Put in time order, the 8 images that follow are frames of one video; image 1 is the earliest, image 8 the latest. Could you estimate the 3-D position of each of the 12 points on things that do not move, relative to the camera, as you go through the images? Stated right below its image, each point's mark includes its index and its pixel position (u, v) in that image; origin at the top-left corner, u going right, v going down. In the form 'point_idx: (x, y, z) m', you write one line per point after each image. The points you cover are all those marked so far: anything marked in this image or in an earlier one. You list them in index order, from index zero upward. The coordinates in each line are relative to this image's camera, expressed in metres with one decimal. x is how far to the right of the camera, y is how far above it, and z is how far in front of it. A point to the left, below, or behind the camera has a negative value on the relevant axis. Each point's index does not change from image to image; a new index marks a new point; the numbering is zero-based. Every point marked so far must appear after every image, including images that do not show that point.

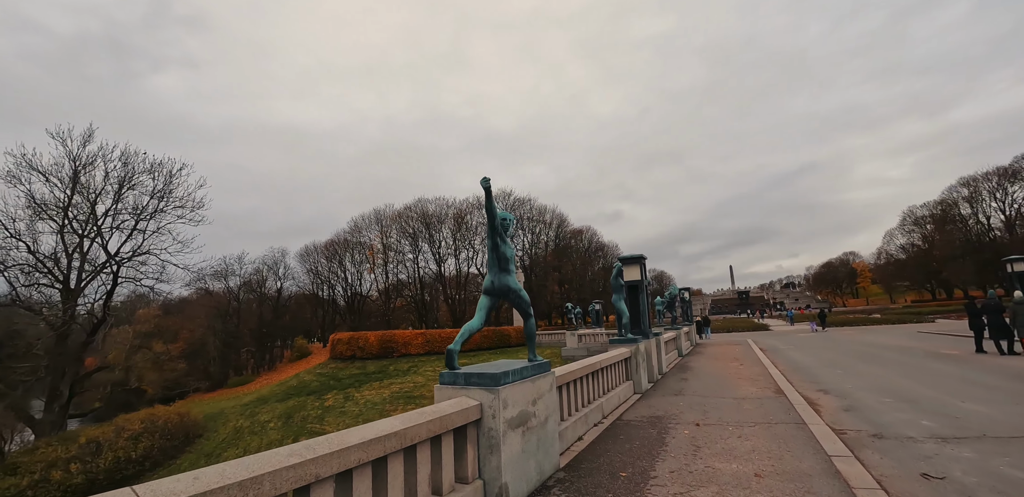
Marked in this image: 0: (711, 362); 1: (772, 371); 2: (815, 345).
0: (+5.0, -2.8, +11.3) m
1: (+5.2, -2.4, +9.0) m
2: (+10.3, -3.3, +15.4) m
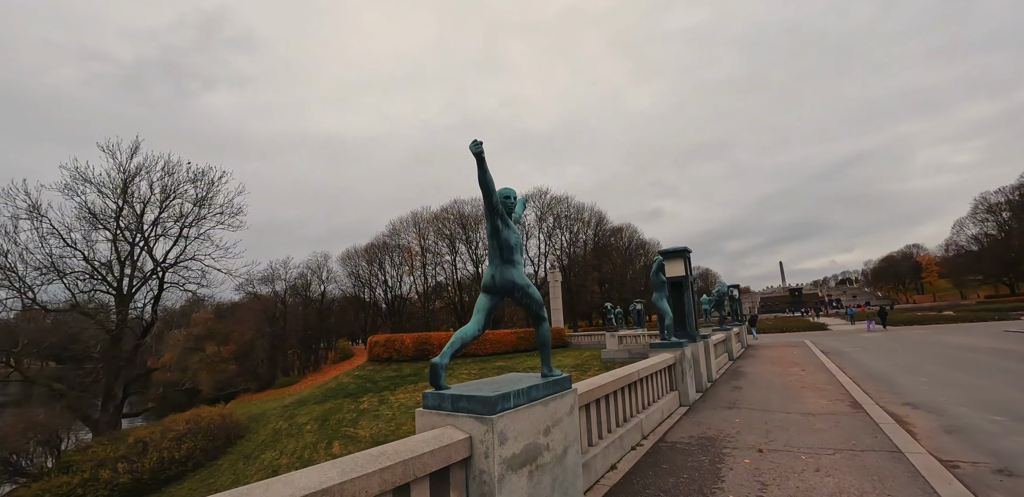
0: (+5.7, -2.6, +10.1) m
1: (+5.7, -2.2, +7.8) m
2: (+11.3, -3.0, +13.7) m
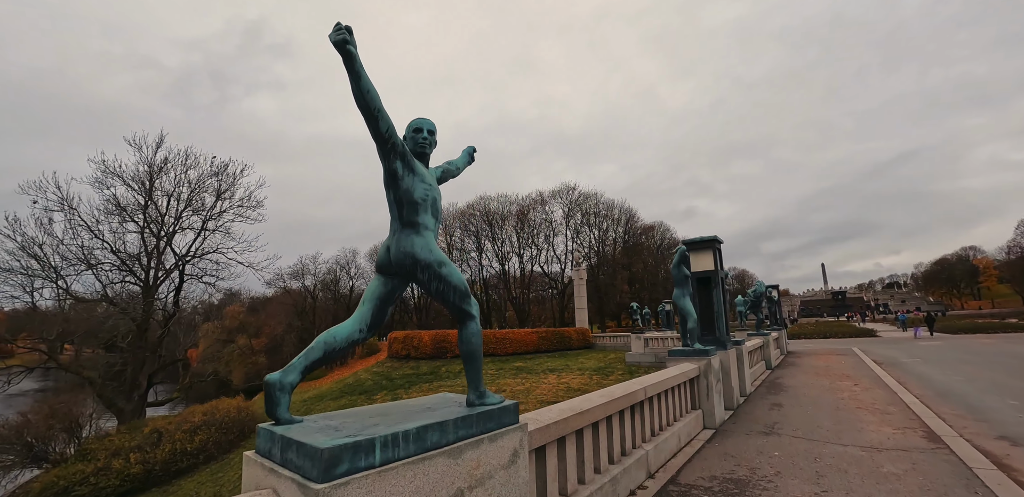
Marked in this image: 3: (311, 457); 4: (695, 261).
0: (+5.7, -2.5, +8.7) m
1: (+5.6, -2.1, +6.4) m
2: (+11.6, -2.9, +12.0) m
3: (-0.6, -0.6, +1.3) m
4: (+2.7, -0.2, +6.8) m
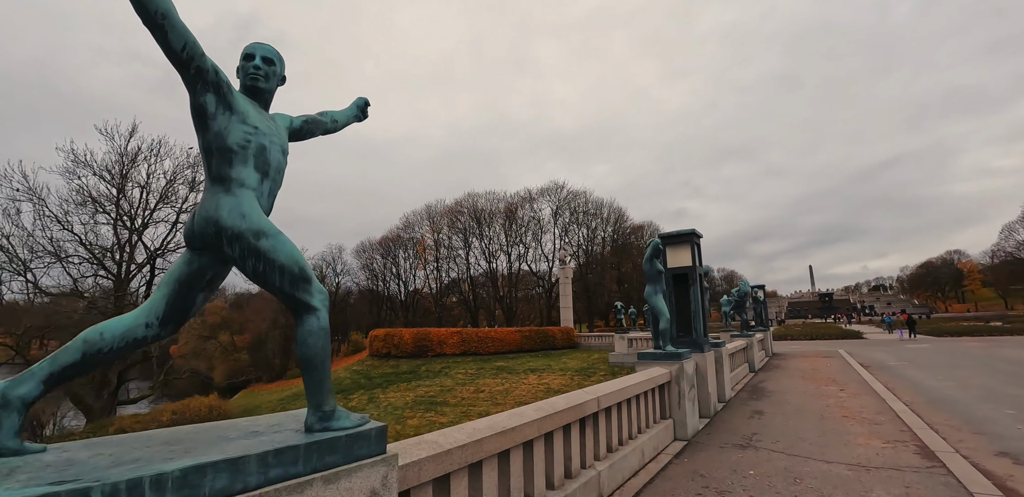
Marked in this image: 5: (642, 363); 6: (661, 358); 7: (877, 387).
0: (+5.2, -2.5, +8.2) m
1: (+5.1, -2.1, +5.9) m
2: (+11.0, -2.9, +11.6) m
3: (-1.0, -0.5, +0.8) m
4: (+2.2, -0.1, +6.3) m
5: (+1.4, -1.3, +5.0) m
6: (+1.6, -1.2, +4.9) m
7: (+5.9, -2.3, +7.3) m
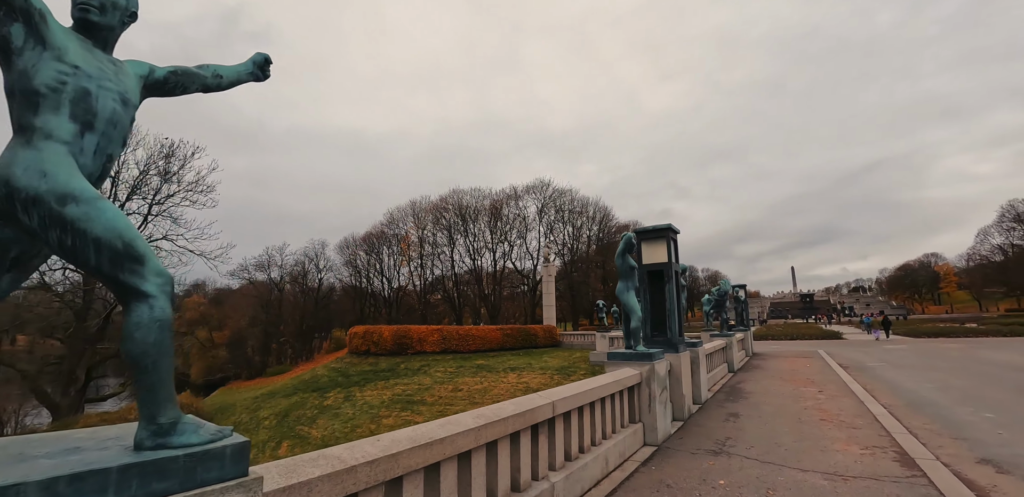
0: (+4.7, -2.4, +8.0) m
1: (+4.6, -2.0, +5.7) m
2: (+10.3, -2.9, +11.6) m
3: (-1.3, -0.4, +0.4) m
4: (+1.8, 0.0, +6.0) m
5: (+1.0, -1.2, +4.7) m
6: (+1.2, -1.1, +4.6) m
7: (+5.5, -2.2, +7.1) m
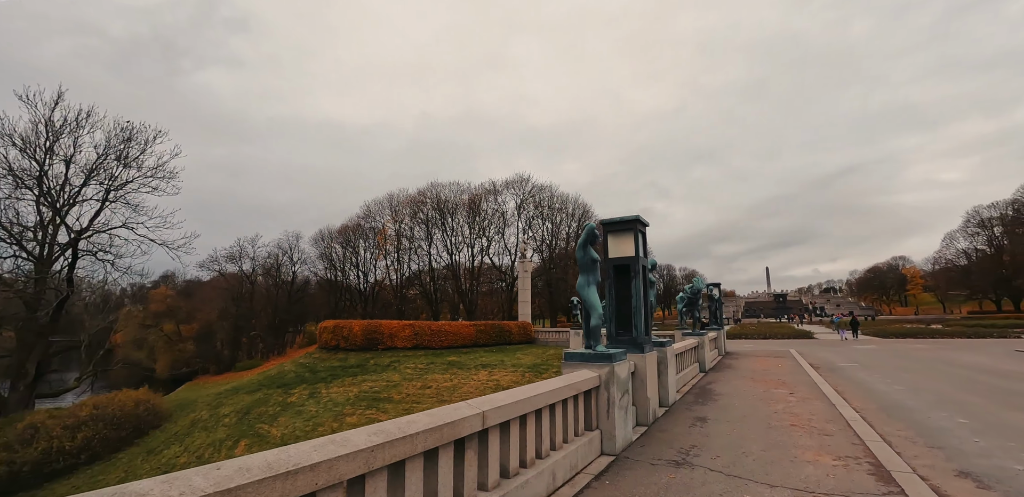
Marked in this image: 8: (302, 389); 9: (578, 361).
0: (+4.0, -2.4, +7.7) m
1: (+4.1, -2.0, +5.5) m
2: (+9.5, -2.9, +11.6) m
3: (-1.6, -0.3, -0.1) m
4: (+1.2, +0.1, +5.6) m
5: (+0.5, -1.1, +4.3) m
6: (+0.7, -1.0, +4.2) m
7: (+4.8, -2.2, +6.9) m
8: (-9.0, -6.1, +19.5) m
9: (+0.6, -1.1, +4.2) m
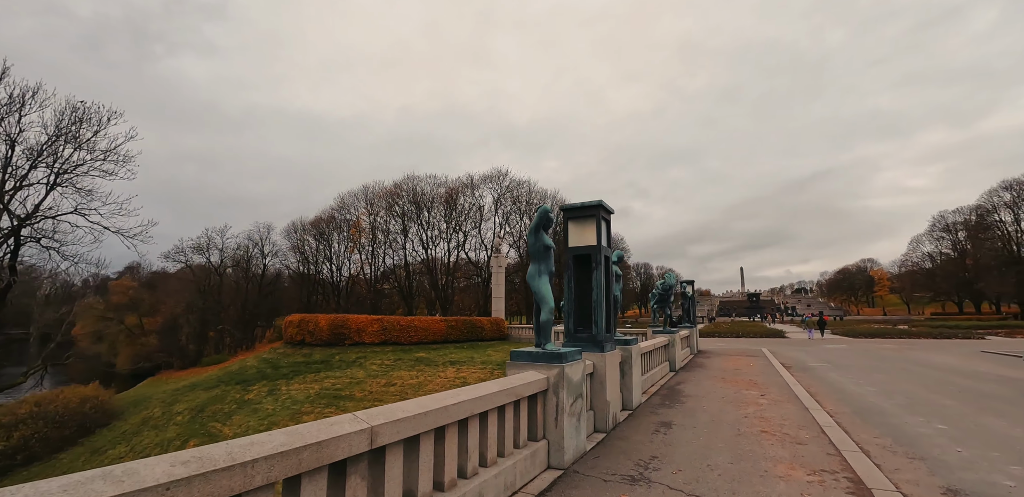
0: (+3.3, -2.2, +7.4) m
1: (+3.5, -1.9, +5.1) m
2: (+8.7, -2.9, +11.4) m
3: (-1.9, -0.2, -0.7) m
4: (+0.7, +0.2, +5.1) m
5: (0.0, -1.0, +3.7) m
6: (+0.2, -0.9, +3.6) m
7: (+4.2, -2.1, +6.5) m
8: (-10.3, -5.7, +18.5) m
9: (+0.1, -0.9, +3.7) m
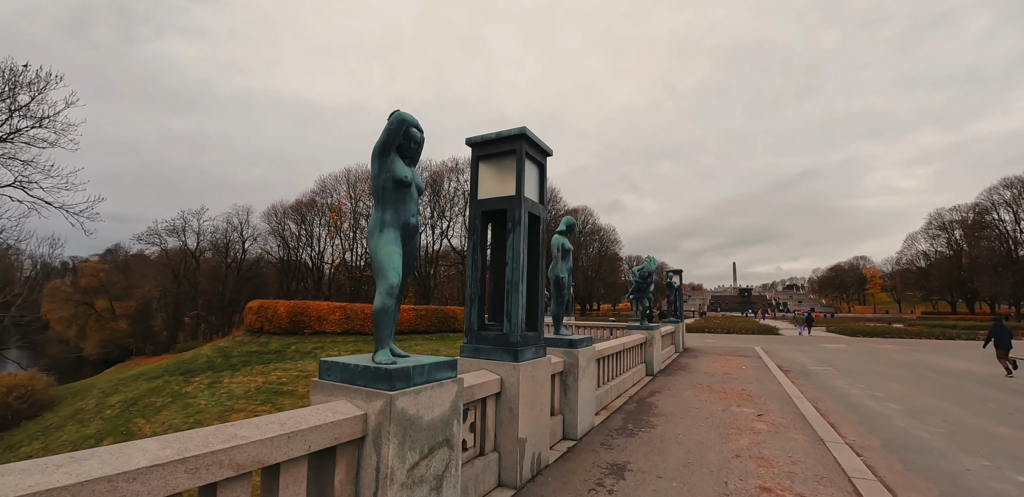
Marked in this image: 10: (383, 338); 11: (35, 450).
0: (+2.3, -1.9, +5.7) m
1: (+2.6, -1.6, +3.4) m
2: (+7.6, -2.6, +9.8) m
3: (-2.7, +0.1, -2.5) m
4: (-0.2, +0.5, +3.4) m
5: (-0.9, -0.6, +2.0) m
6: (-0.7, -0.6, +1.9) m
7: (+3.2, -1.8, +4.9) m
8: (-11.4, -4.8, +16.8) m
9: (-0.8, -0.6, +2.0) m
10: (-0.6, -0.4, +2.2) m
11: (-14.8, -6.2, +13.9) m
